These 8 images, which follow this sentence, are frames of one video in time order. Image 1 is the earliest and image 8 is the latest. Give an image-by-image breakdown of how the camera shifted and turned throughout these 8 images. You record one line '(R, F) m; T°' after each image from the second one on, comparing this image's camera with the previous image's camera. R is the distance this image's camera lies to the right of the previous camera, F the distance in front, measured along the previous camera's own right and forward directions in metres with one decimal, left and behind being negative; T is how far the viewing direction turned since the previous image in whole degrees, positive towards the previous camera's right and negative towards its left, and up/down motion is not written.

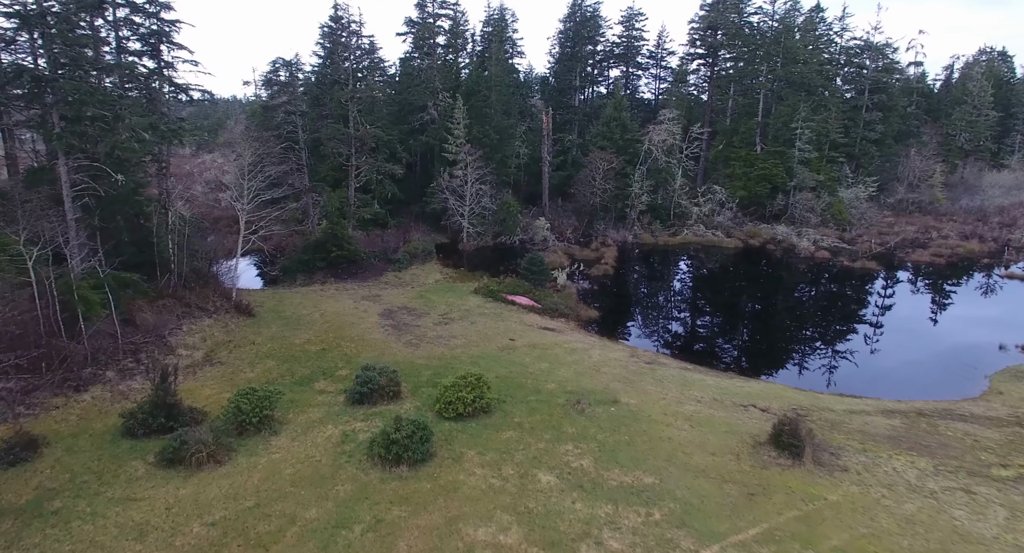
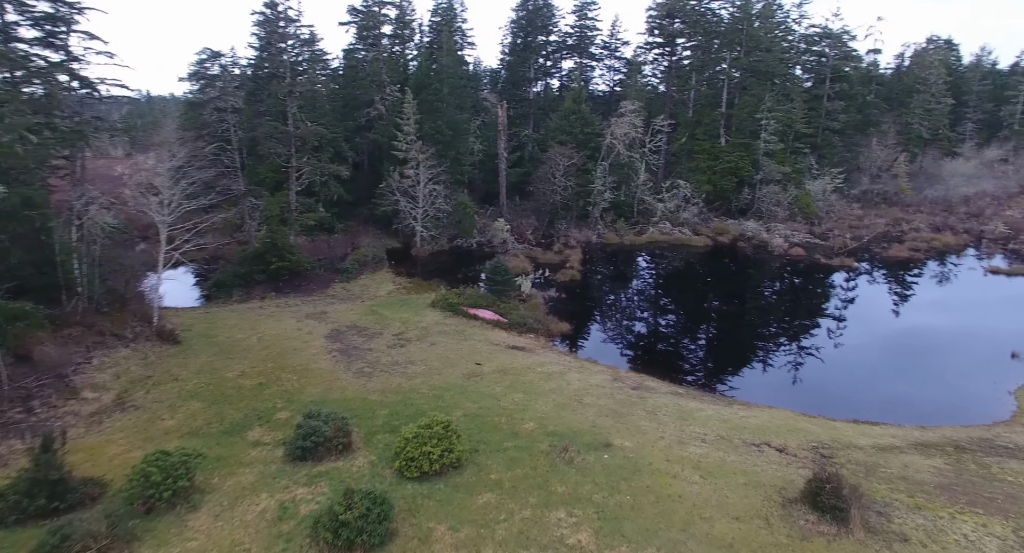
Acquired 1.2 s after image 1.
(-0.3, +2.3) m; +4°
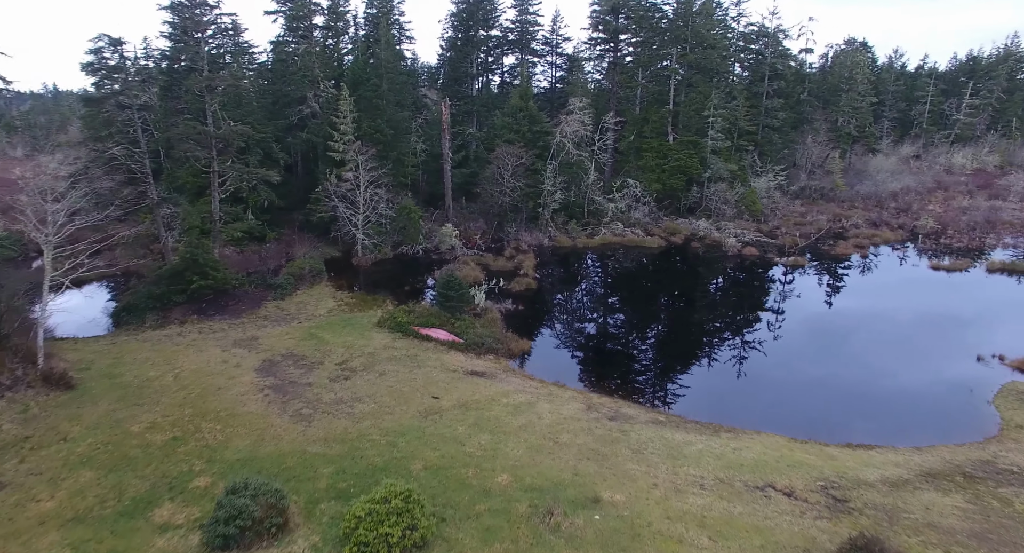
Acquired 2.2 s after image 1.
(-0.4, +1.9) m; +6°
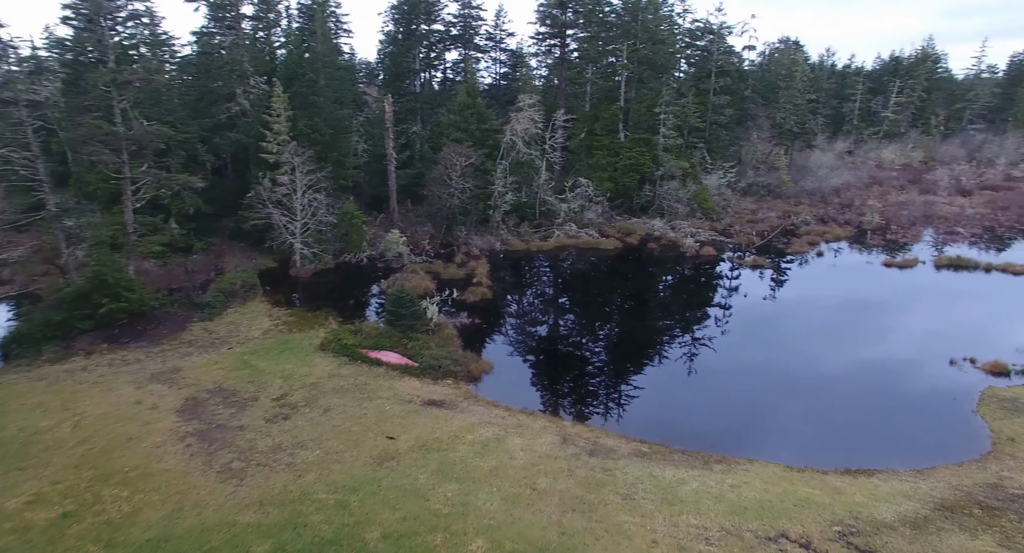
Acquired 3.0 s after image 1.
(-0.4, +1.7) m; +5°
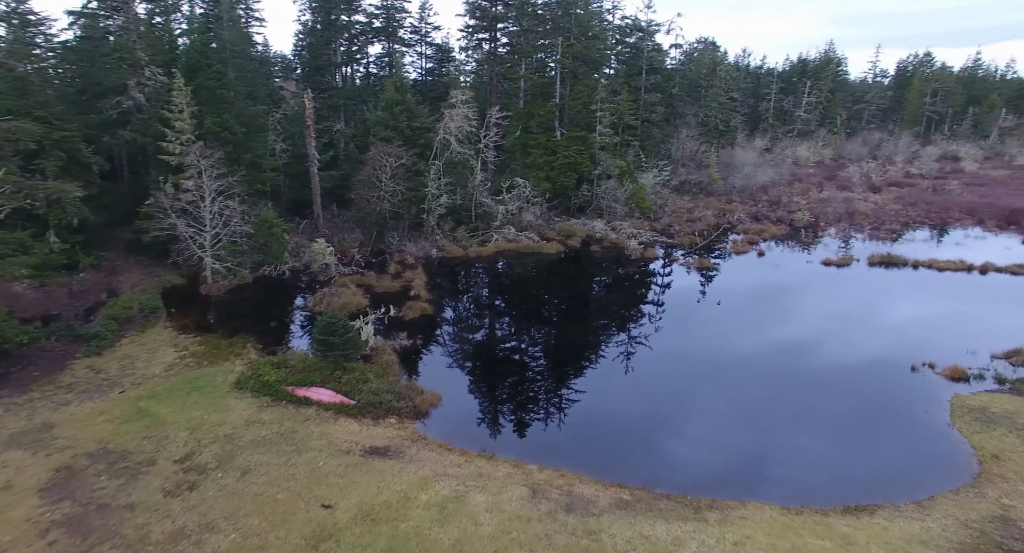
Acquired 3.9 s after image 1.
(-0.5, +2.0) m; +7°
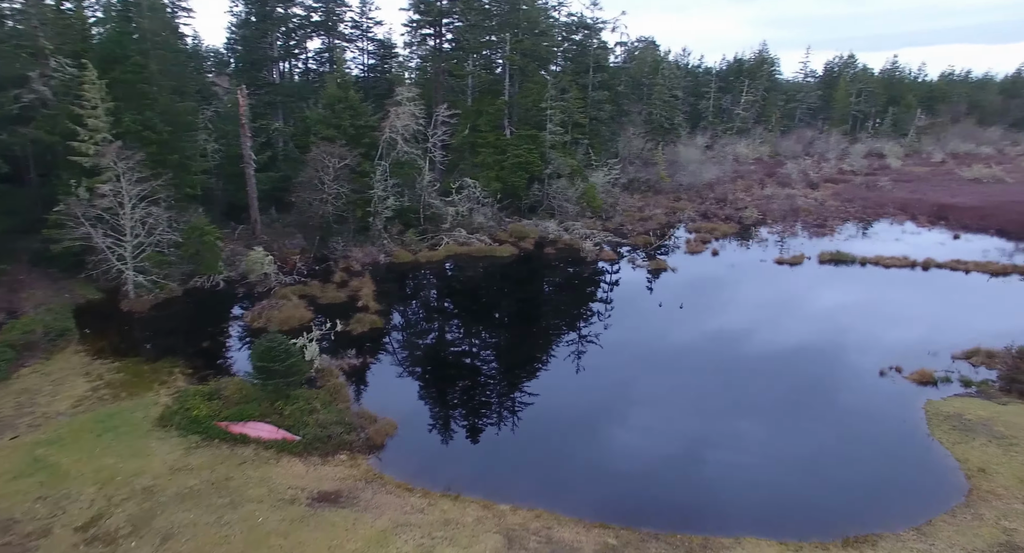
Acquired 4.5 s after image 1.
(-0.3, +1.4) m; +5°
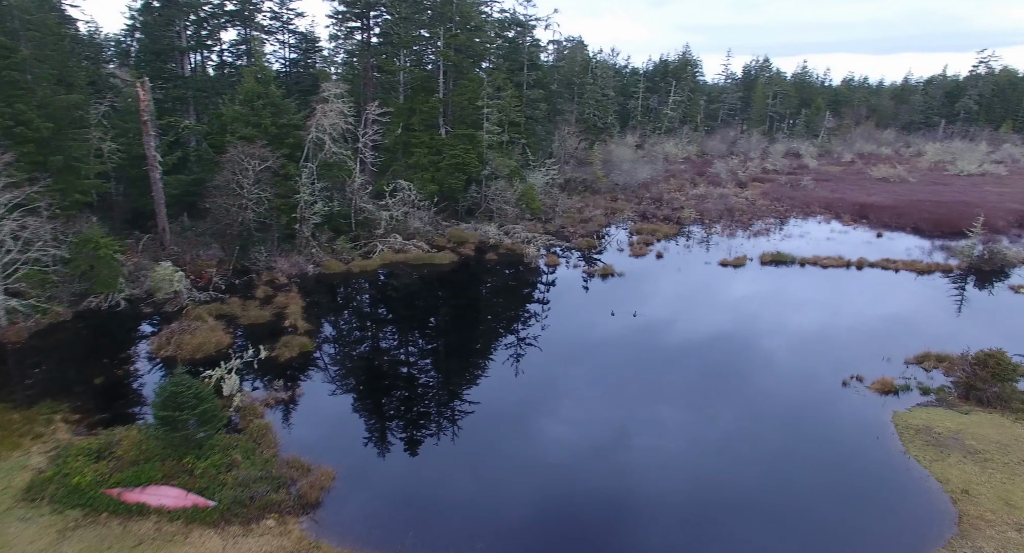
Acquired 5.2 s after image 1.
(-0.4, +1.7) m; +6°
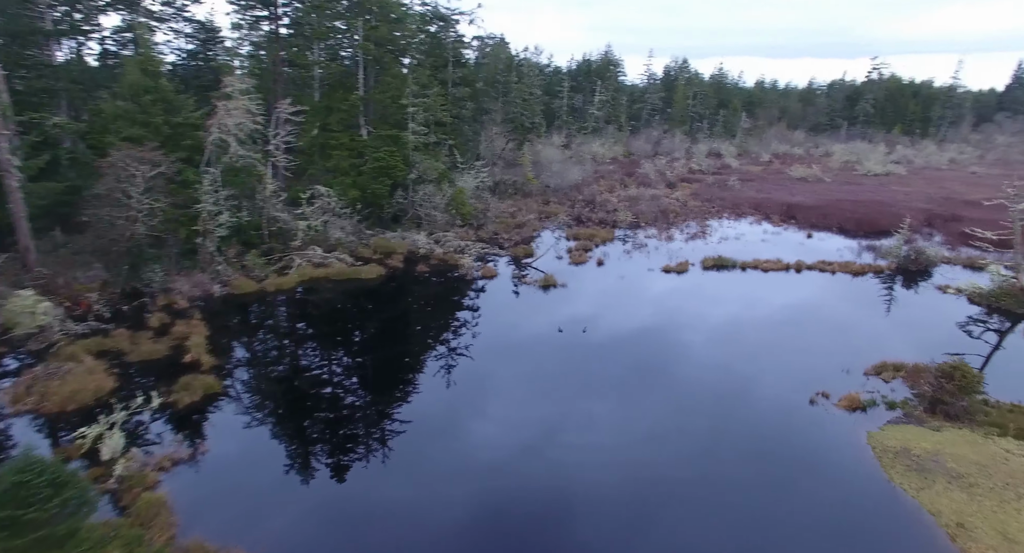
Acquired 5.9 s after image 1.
(-0.5, +2.2) m; +7°
